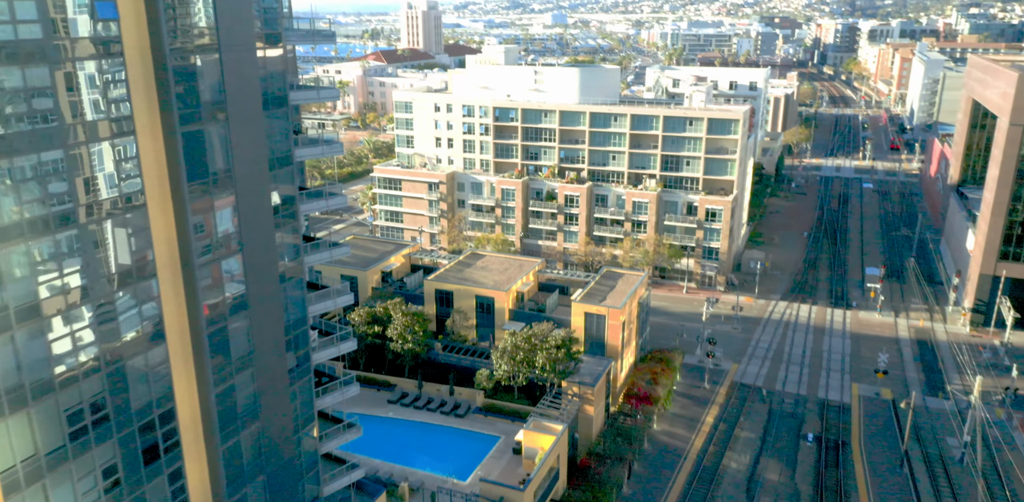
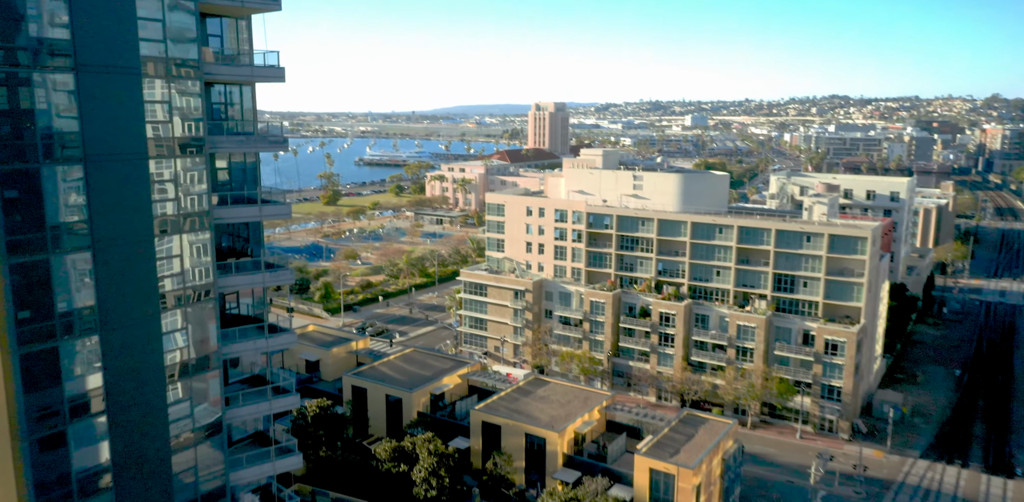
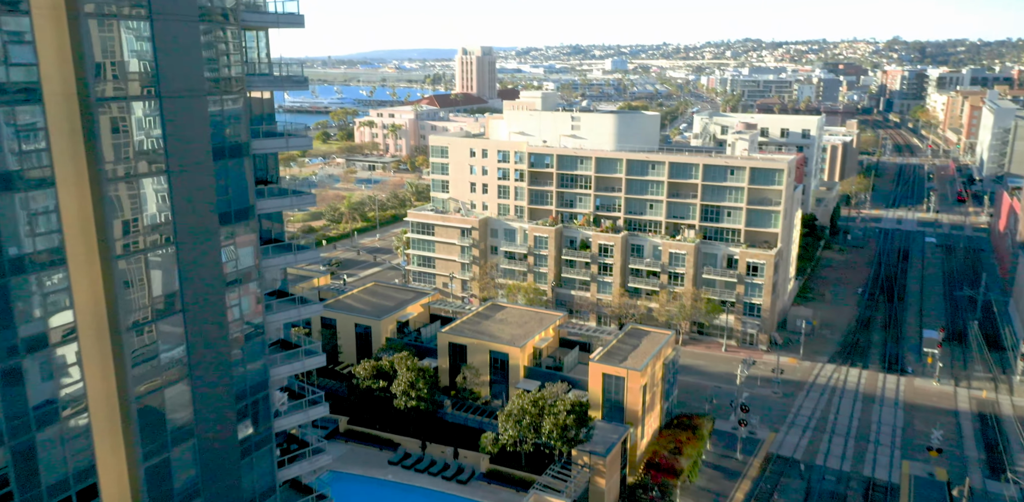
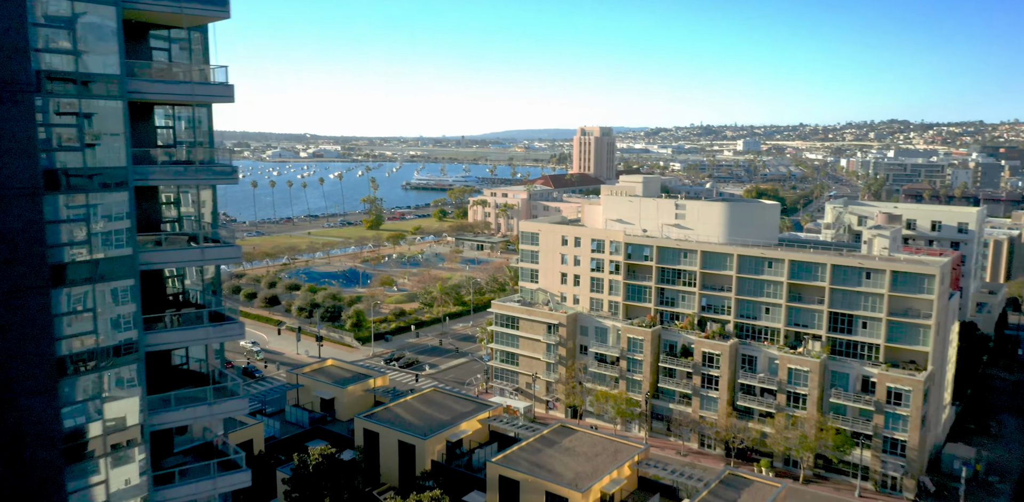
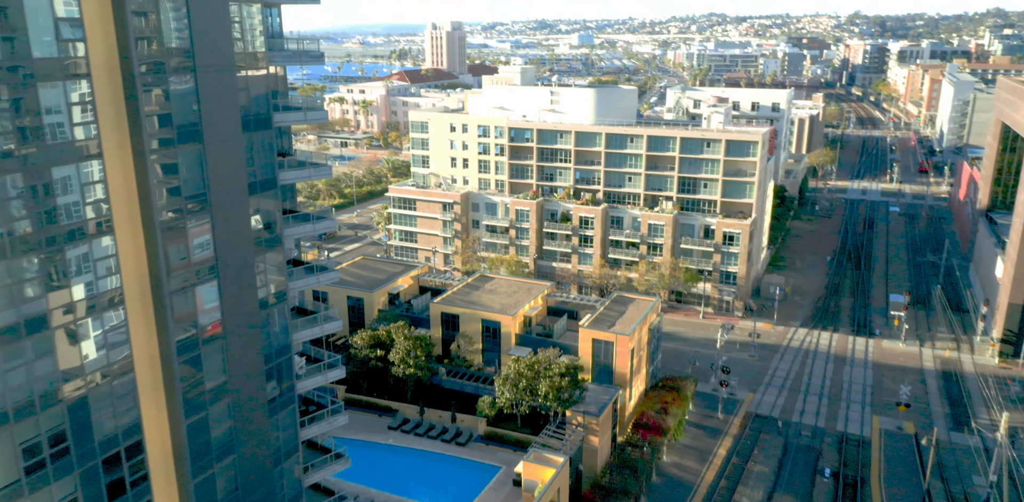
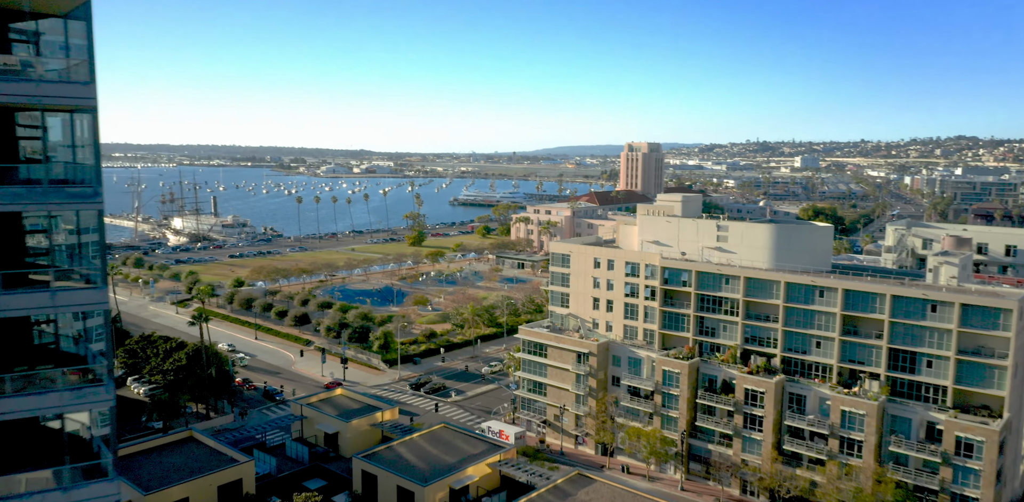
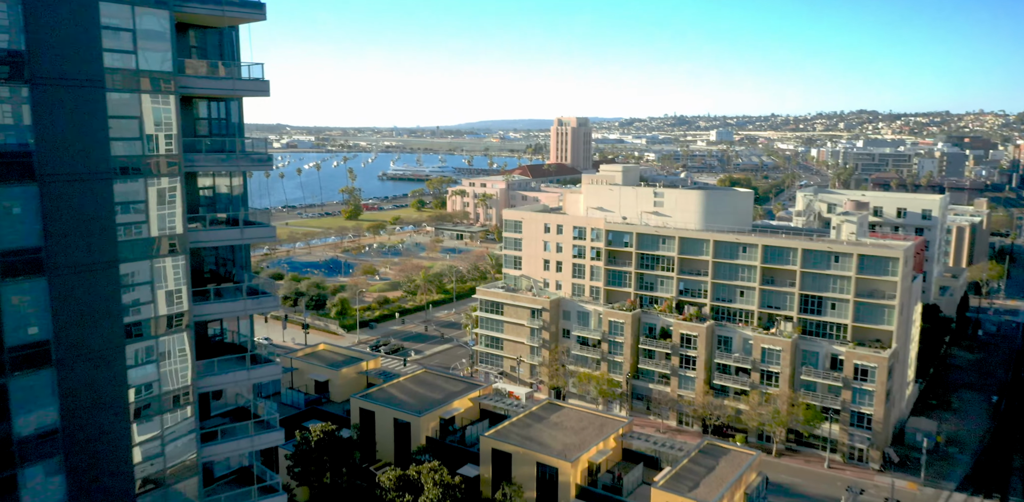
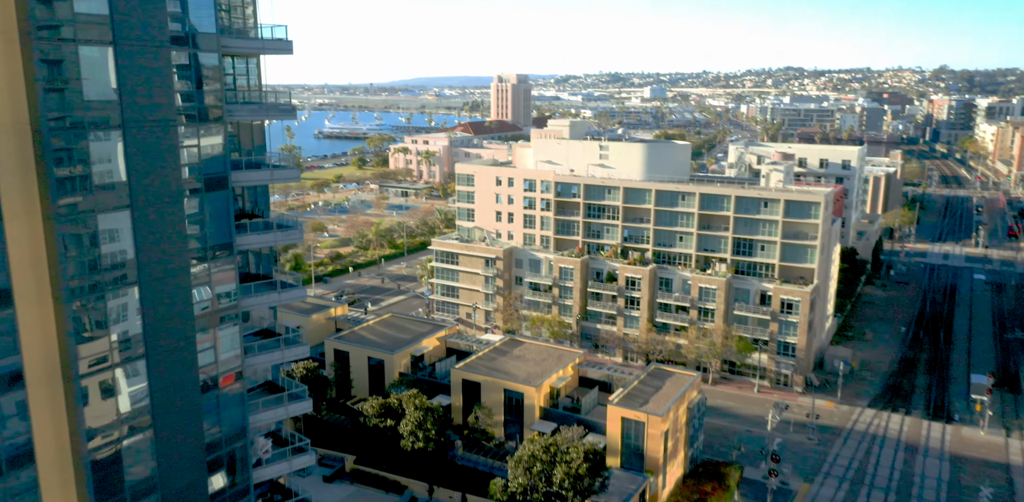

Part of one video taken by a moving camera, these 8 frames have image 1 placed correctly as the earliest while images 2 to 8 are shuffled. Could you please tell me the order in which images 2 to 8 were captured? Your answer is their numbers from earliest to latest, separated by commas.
5, 3, 8, 2, 7, 4, 6
